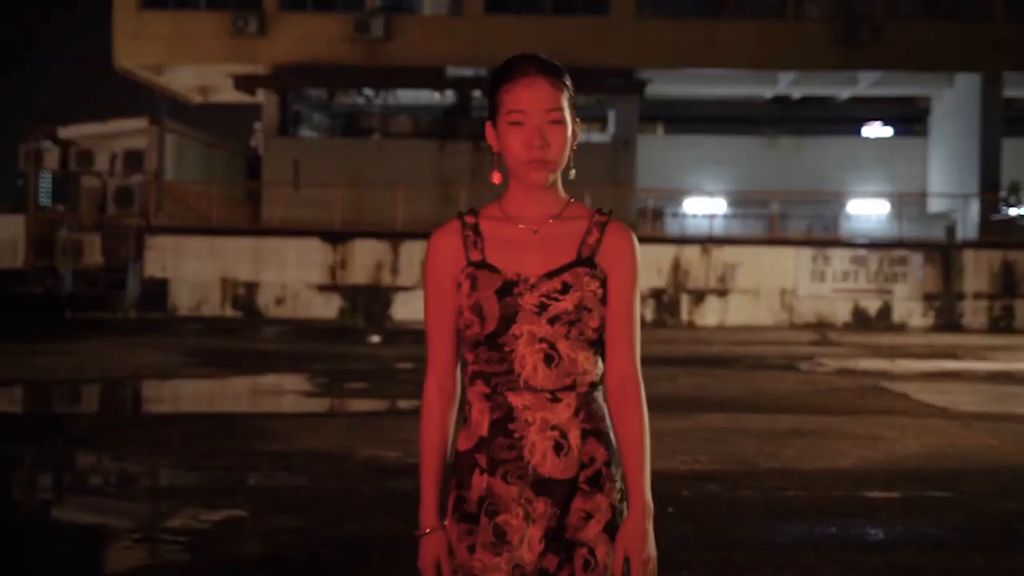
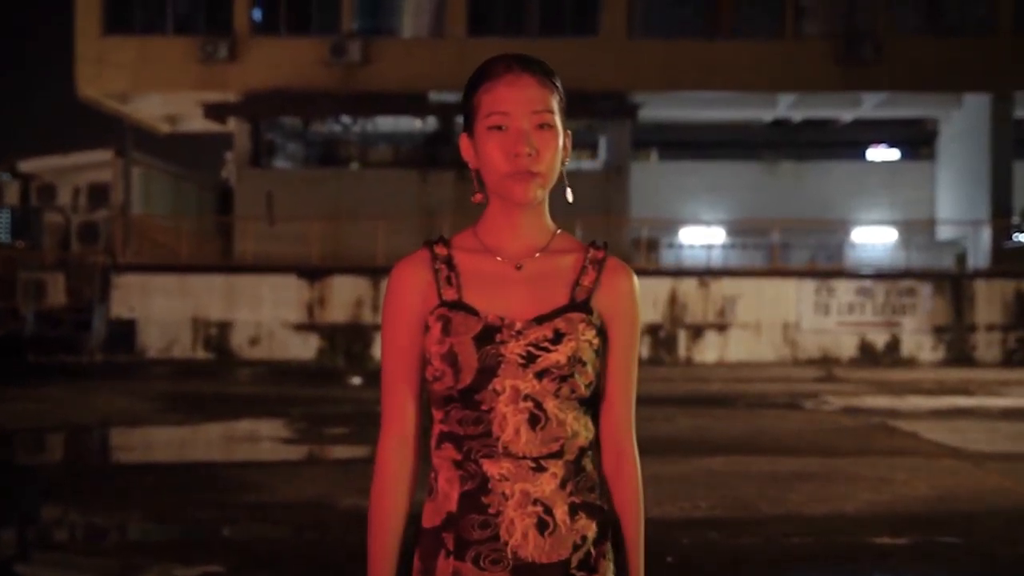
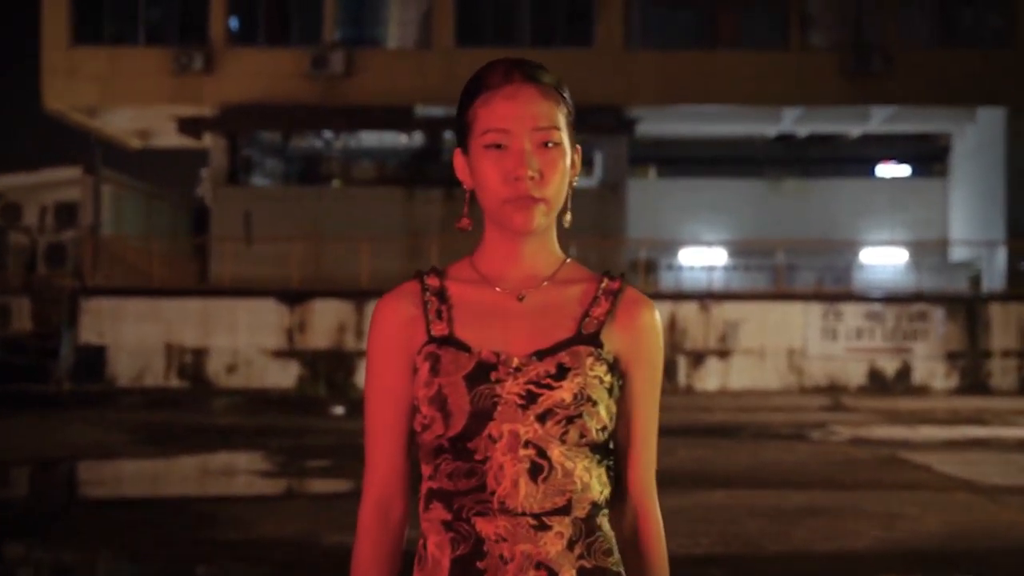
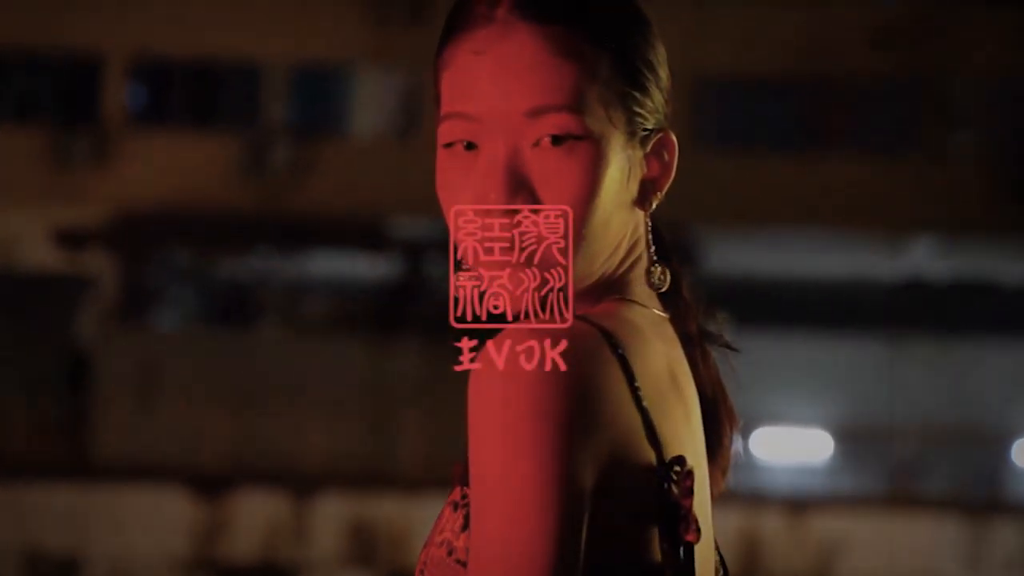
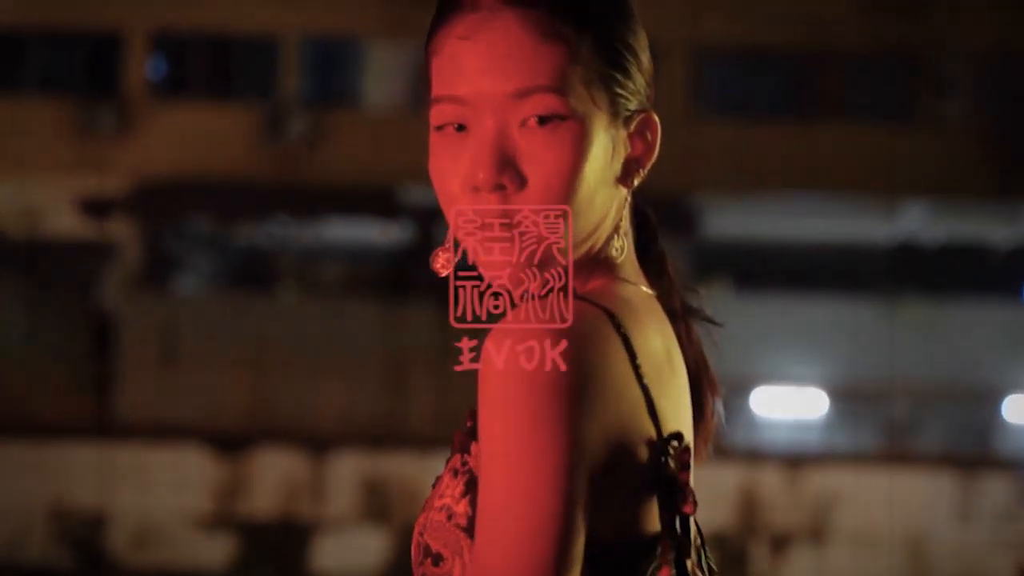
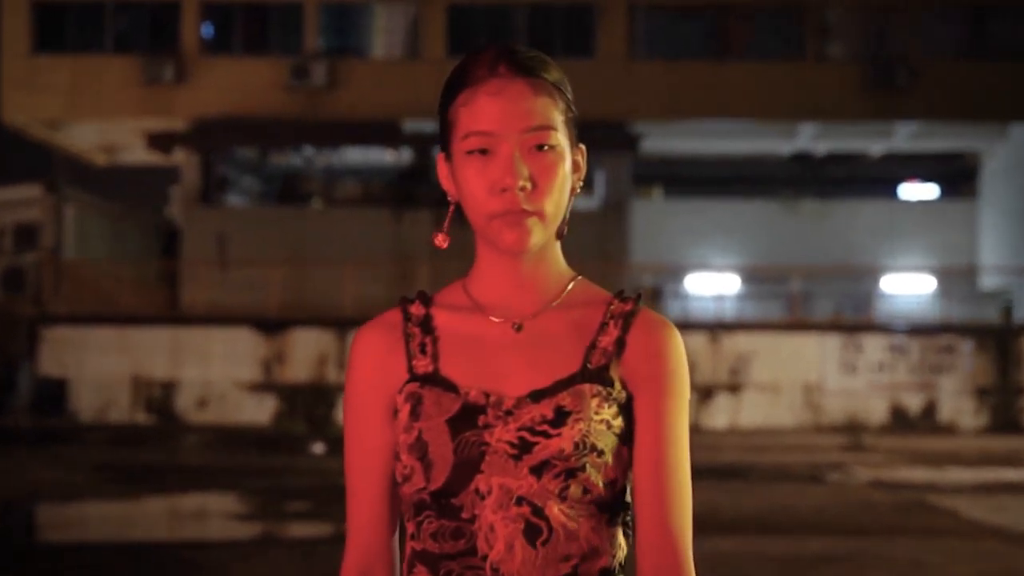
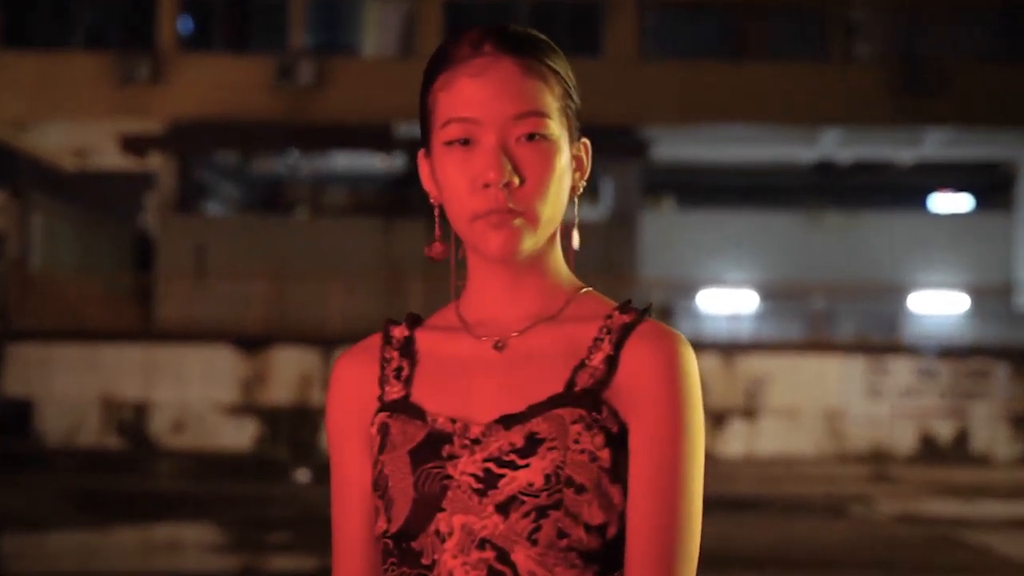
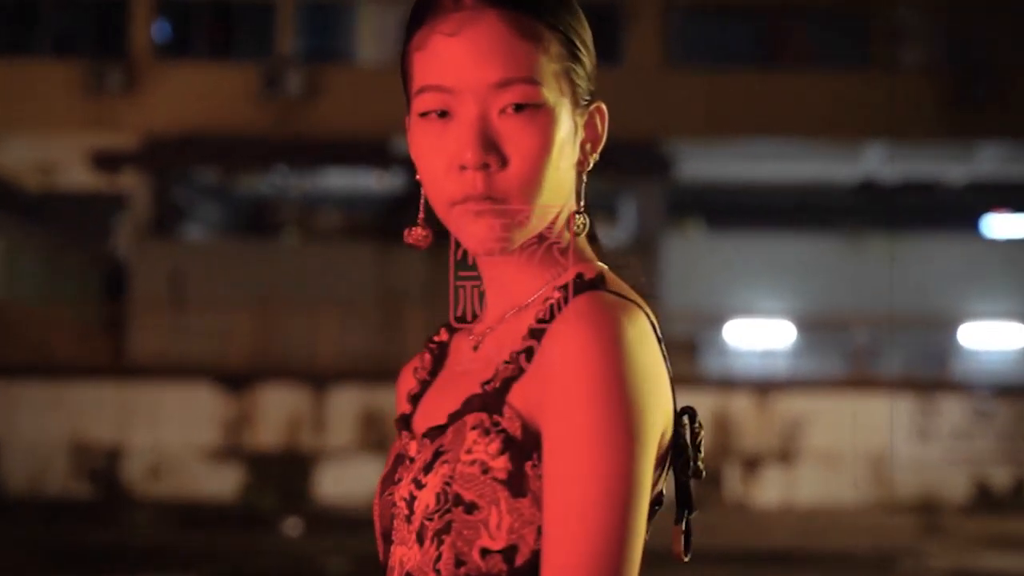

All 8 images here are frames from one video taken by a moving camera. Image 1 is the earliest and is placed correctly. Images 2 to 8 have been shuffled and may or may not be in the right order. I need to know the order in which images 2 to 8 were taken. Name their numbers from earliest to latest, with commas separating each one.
2, 3, 6, 7, 8, 5, 4
